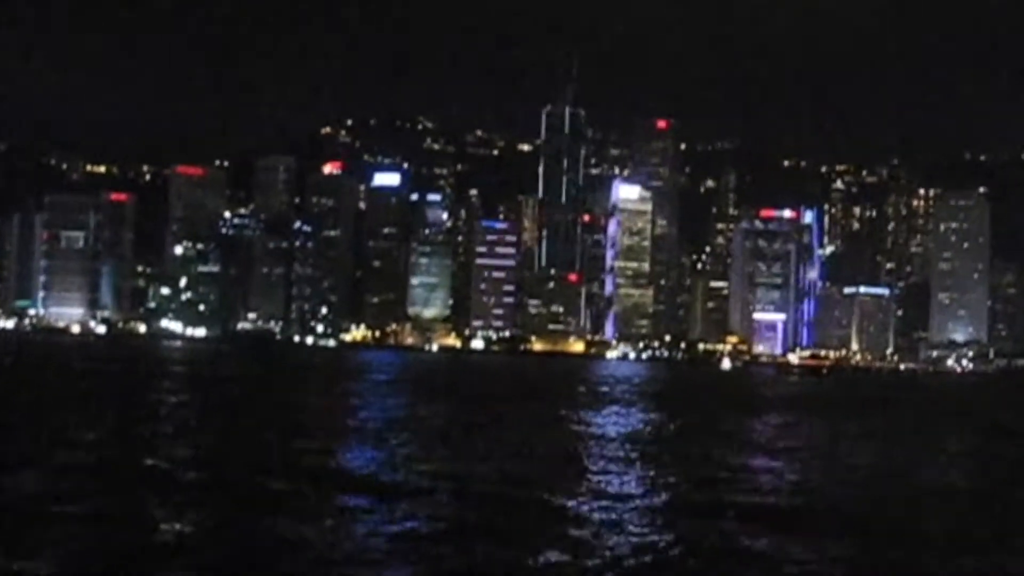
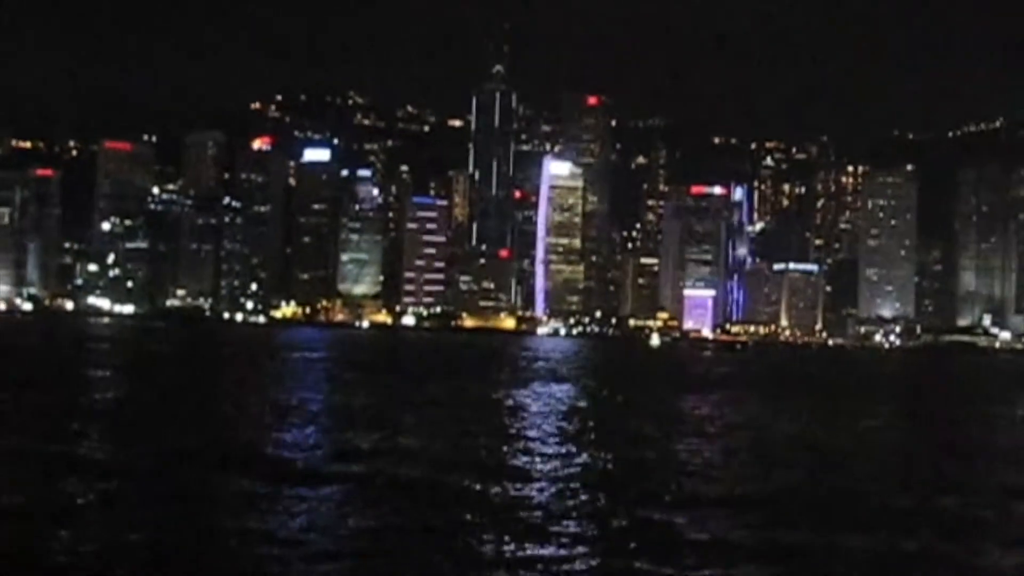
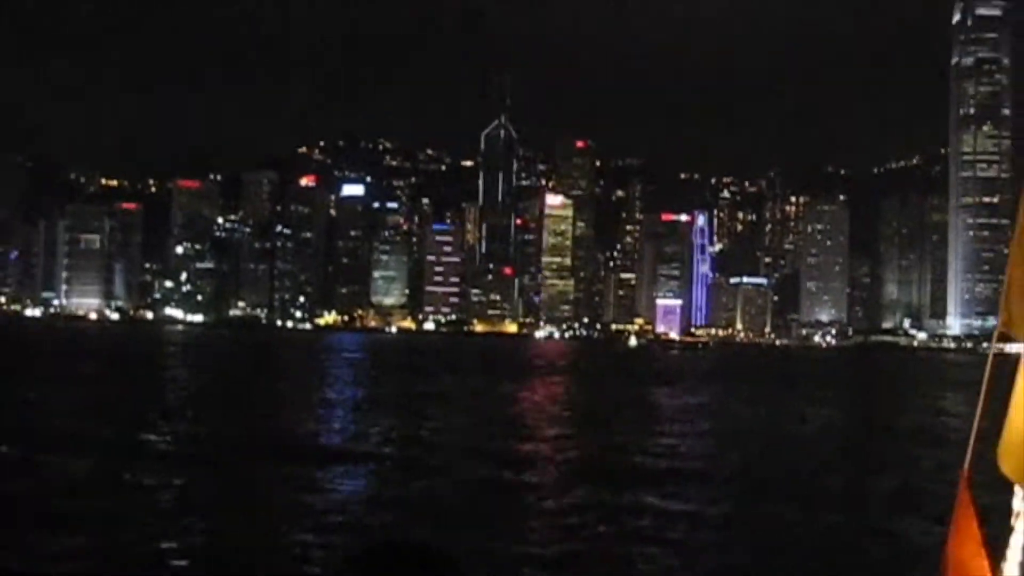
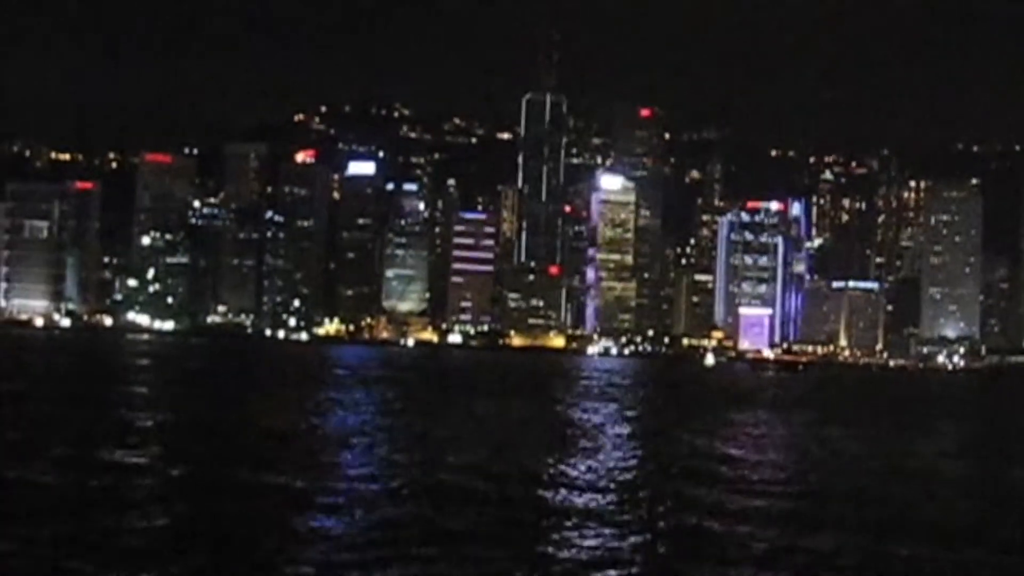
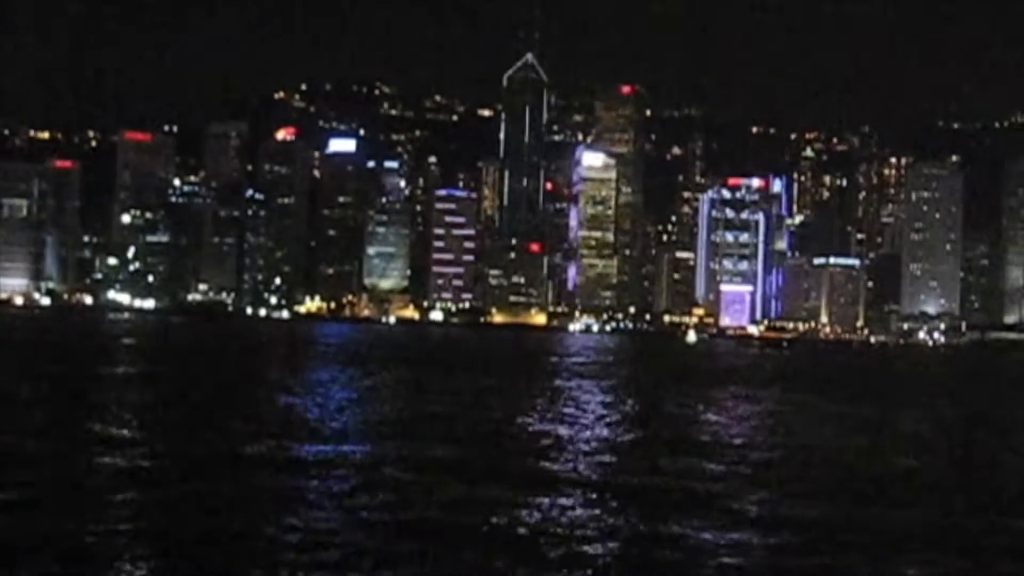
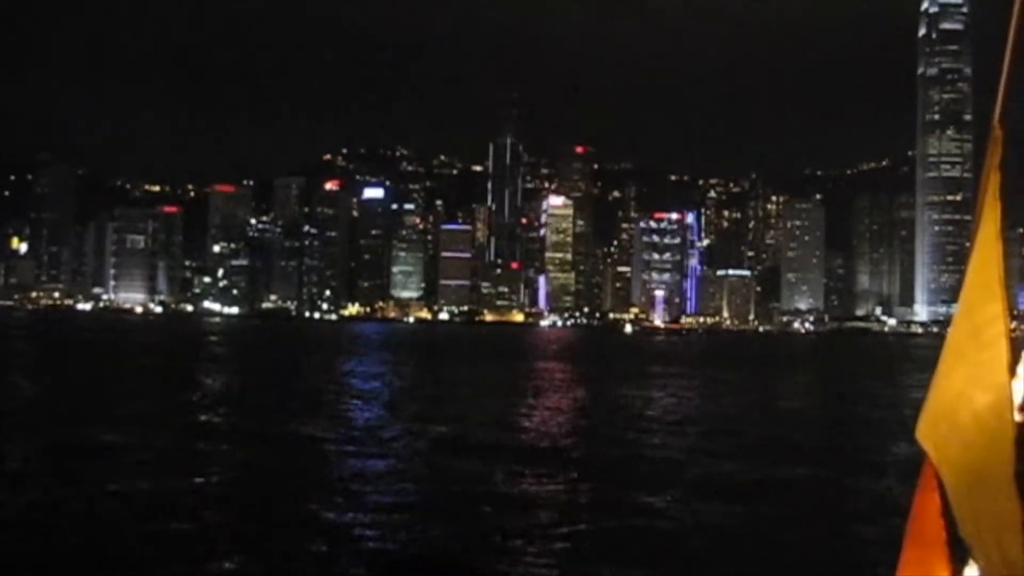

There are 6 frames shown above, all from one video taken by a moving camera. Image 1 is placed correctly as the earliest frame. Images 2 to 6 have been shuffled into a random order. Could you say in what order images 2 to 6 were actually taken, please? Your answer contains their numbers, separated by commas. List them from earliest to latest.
5, 4, 2, 3, 6
